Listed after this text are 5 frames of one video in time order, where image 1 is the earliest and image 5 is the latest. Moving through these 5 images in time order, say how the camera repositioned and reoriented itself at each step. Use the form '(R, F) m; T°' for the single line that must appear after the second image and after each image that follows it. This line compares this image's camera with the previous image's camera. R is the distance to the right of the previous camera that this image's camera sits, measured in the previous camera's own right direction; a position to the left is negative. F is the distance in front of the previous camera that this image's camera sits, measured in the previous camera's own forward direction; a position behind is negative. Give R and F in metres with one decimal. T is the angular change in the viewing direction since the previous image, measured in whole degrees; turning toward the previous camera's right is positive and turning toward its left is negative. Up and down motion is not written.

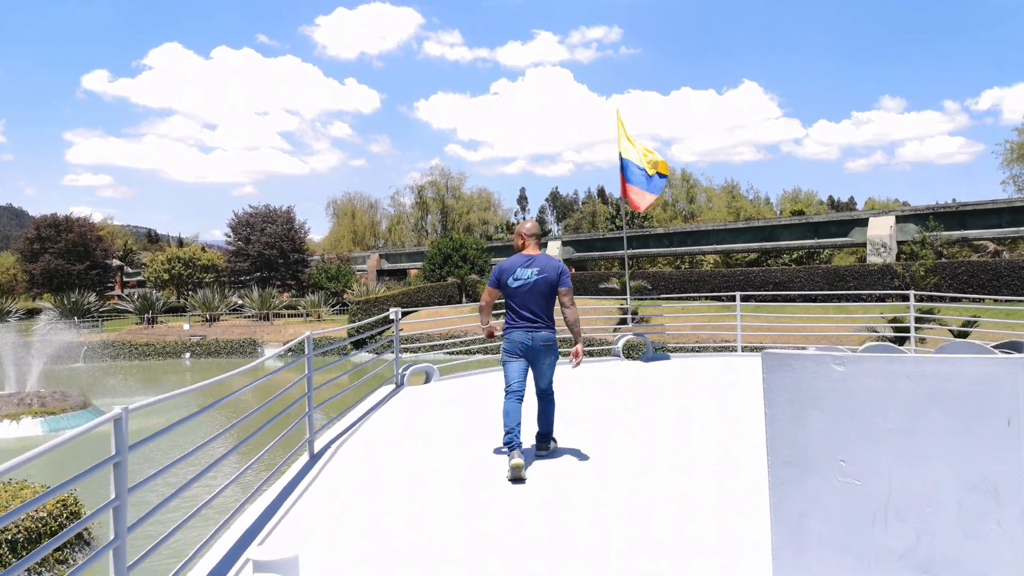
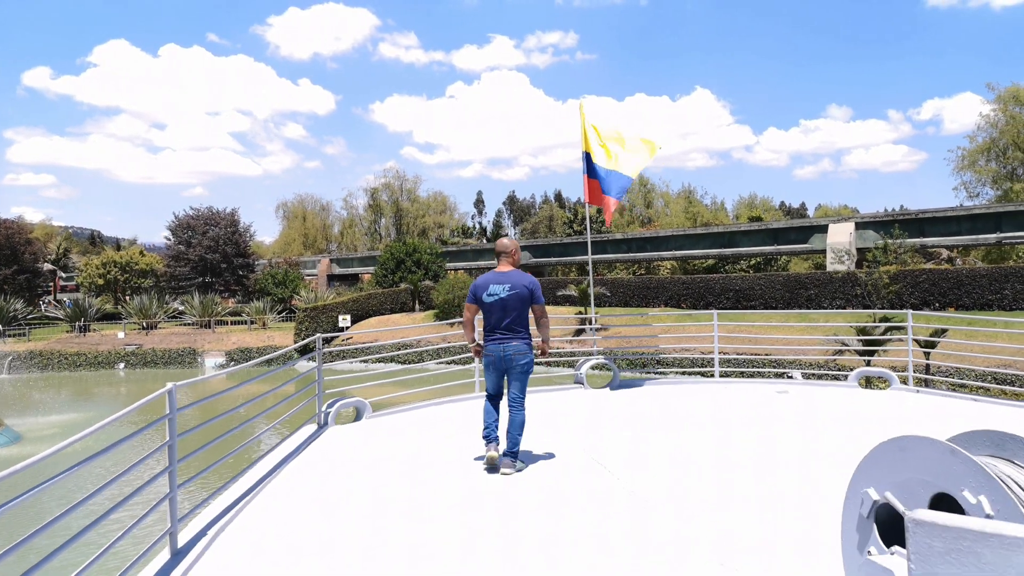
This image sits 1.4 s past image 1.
(0.0, +0.7) m; +3°
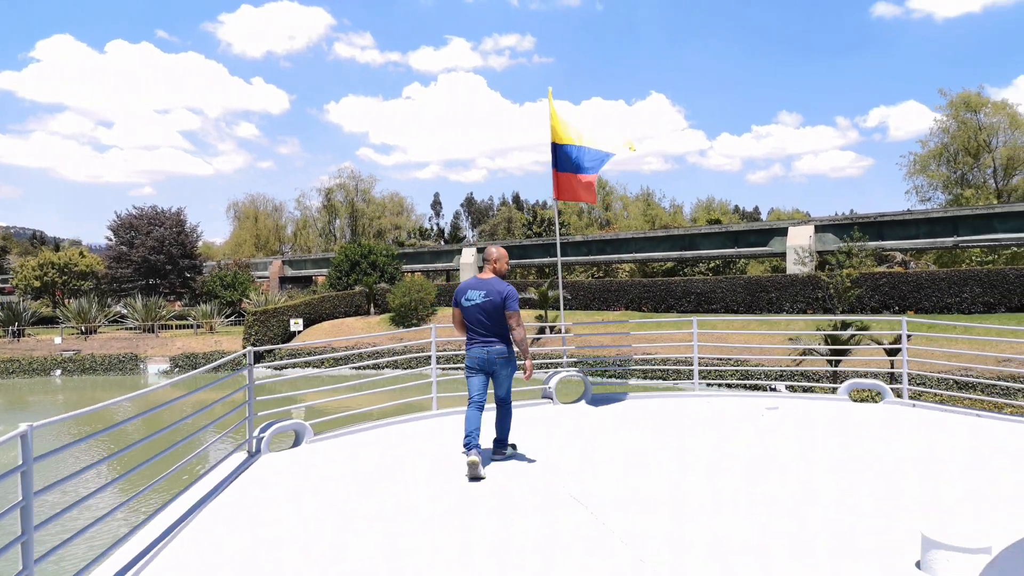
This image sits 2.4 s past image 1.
(0.0, +0.5) m; +3°
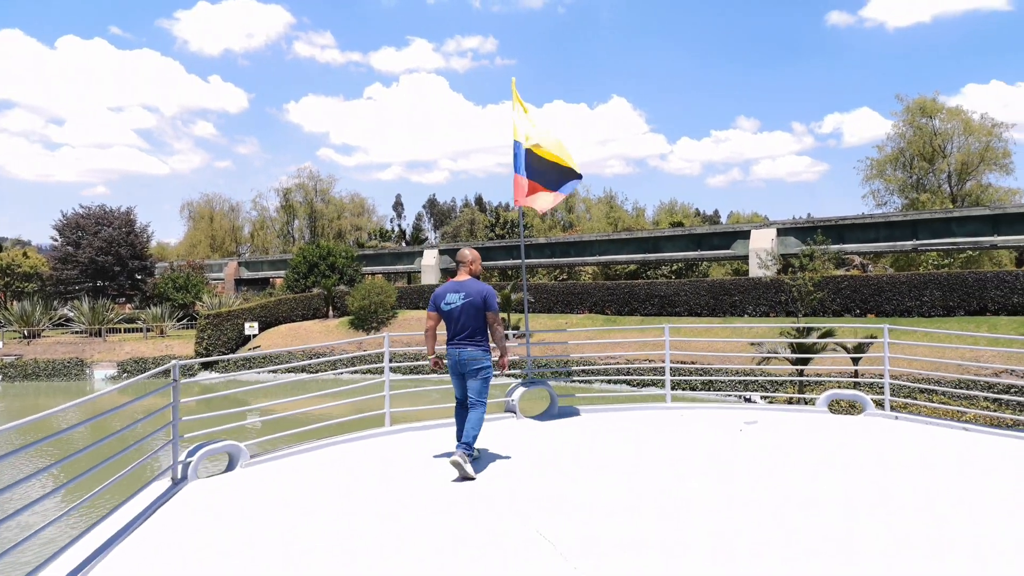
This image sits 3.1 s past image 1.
(0.0, +0.3) m; +3°
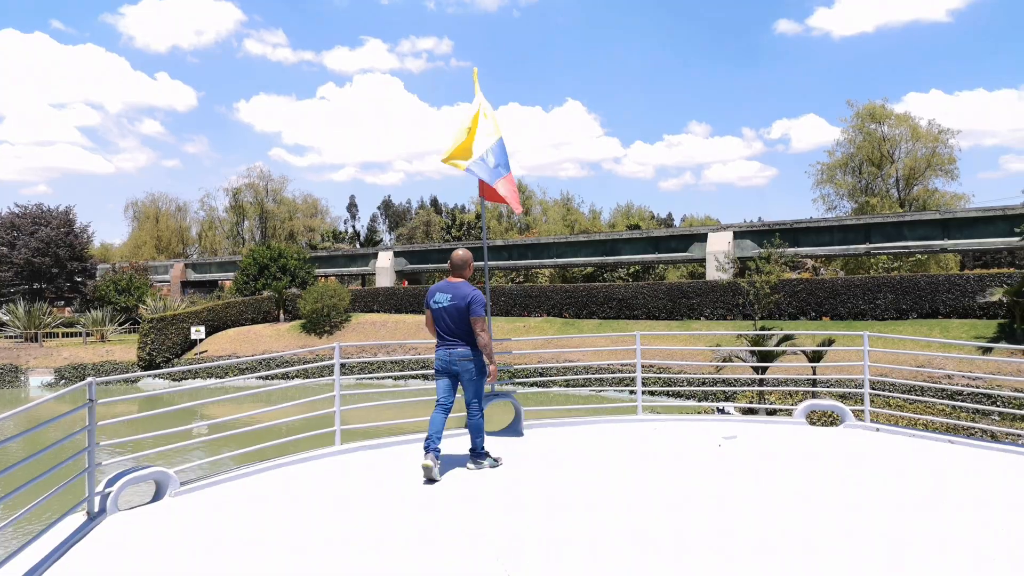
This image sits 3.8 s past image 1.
(0.0, +0.3) m; +3°
